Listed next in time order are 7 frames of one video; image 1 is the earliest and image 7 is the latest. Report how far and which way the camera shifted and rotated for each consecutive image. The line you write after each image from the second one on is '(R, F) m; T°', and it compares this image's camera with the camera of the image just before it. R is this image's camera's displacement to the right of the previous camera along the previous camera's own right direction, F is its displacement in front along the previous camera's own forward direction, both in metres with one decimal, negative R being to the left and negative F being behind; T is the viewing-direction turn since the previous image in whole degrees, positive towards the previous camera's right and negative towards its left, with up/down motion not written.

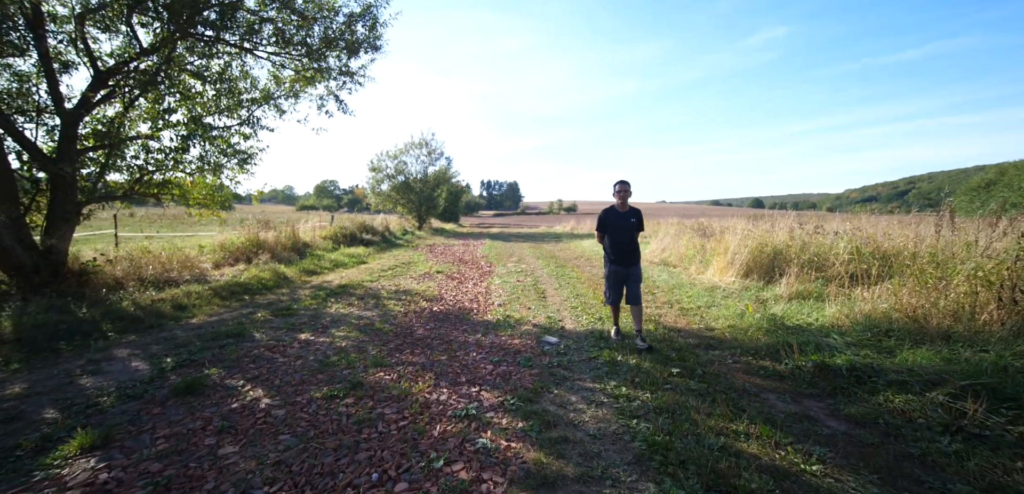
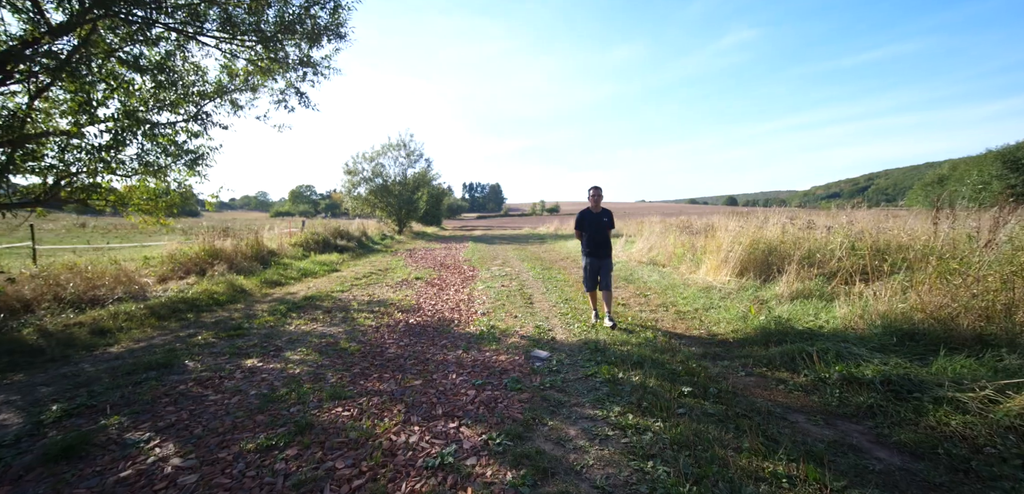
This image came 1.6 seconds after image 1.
(0.0, +0.8) m; +2°
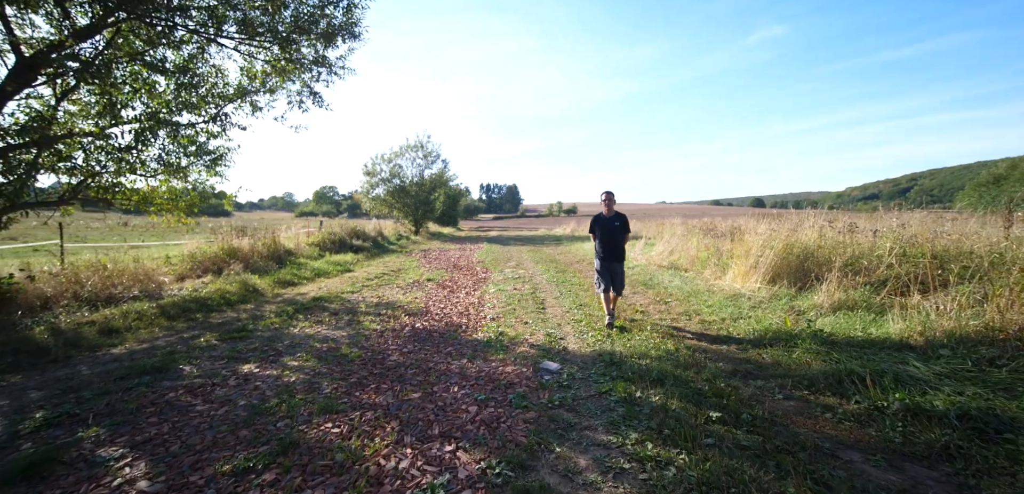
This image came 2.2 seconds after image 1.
(+0.1, +0.4) m; -2°
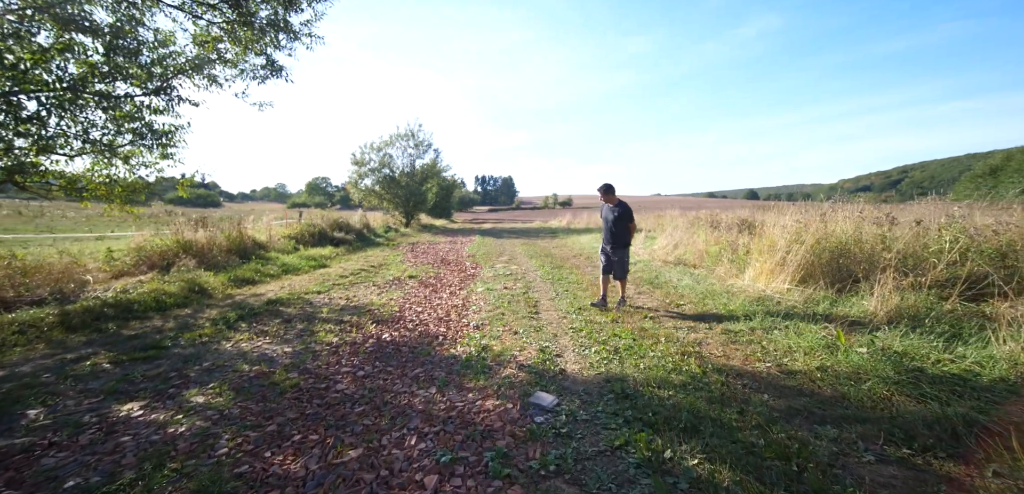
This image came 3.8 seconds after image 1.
(+0.1, +1.4) m; 0°
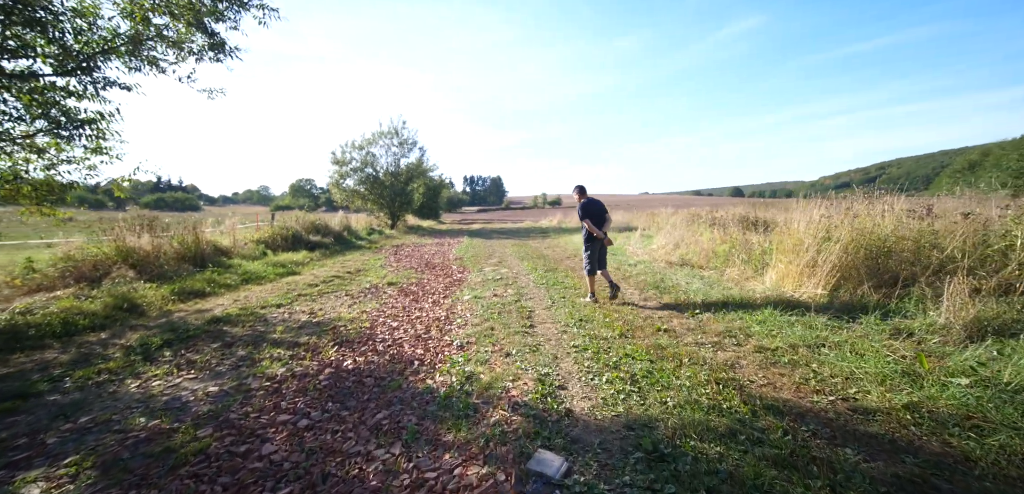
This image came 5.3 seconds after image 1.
(0.0, +1.2) m; +1°
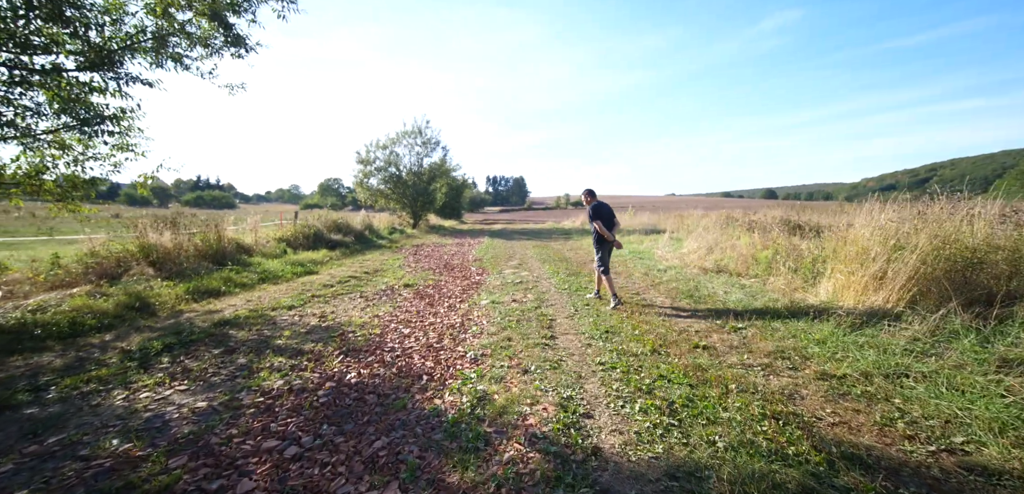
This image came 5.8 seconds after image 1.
(0.0, +0.6) m; -3°
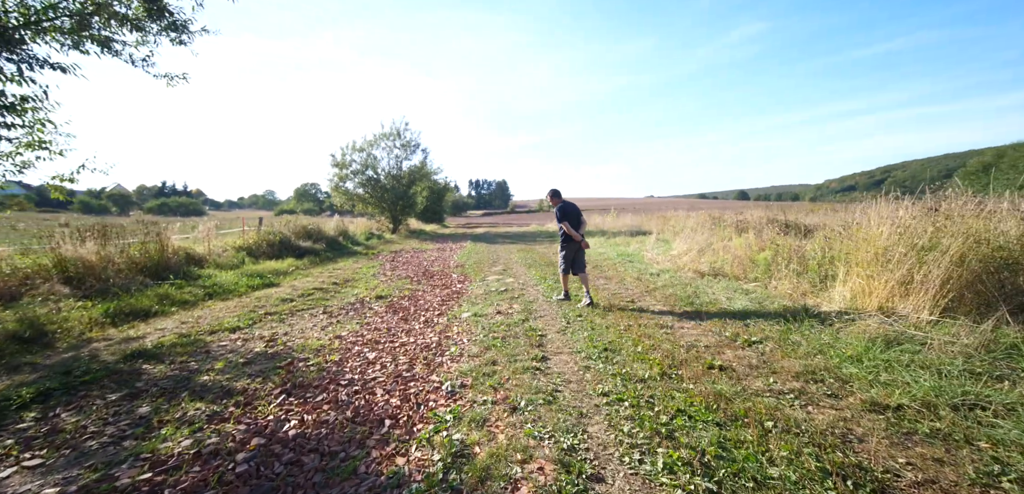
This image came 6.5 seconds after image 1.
(0.0, +1.0) m; +2°
